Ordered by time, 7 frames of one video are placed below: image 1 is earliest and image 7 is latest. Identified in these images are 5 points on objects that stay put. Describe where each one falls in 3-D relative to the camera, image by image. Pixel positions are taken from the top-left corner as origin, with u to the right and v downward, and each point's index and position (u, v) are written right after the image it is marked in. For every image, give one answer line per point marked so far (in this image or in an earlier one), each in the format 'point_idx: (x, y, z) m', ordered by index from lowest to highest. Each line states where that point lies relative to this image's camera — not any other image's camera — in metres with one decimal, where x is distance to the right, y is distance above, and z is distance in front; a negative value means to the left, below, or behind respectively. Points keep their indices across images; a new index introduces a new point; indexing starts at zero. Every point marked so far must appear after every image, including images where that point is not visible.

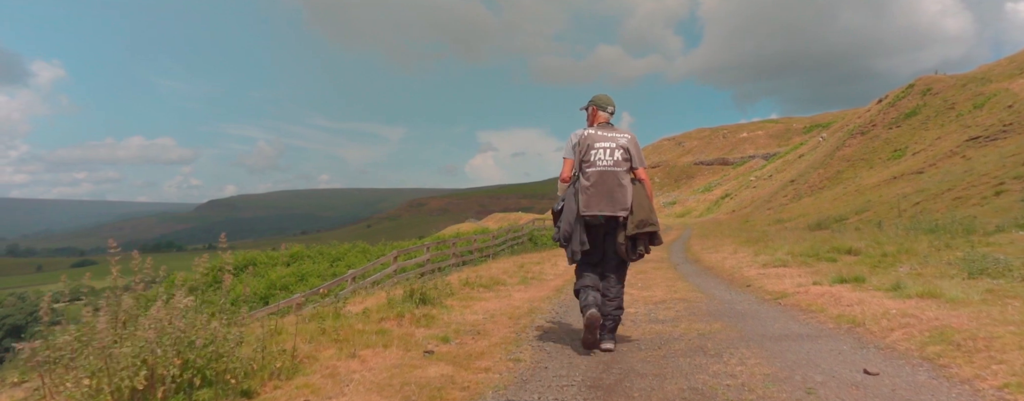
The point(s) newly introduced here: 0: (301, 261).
0: (-7.8, -2.3, +18.5) m
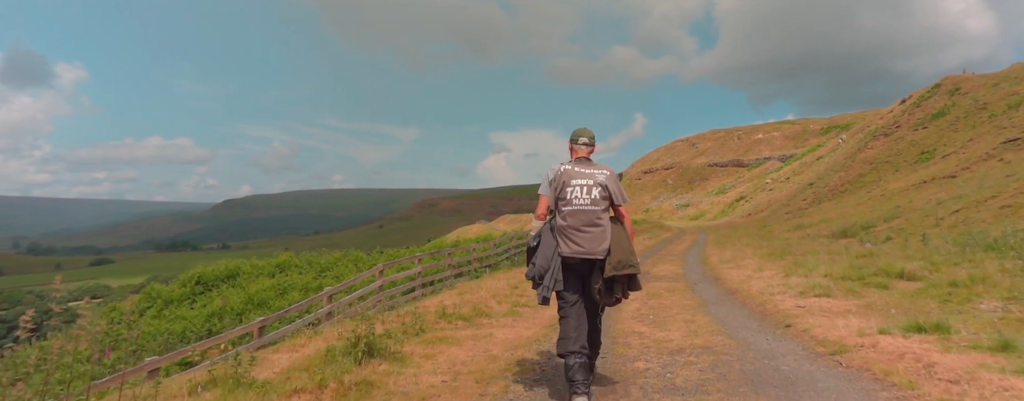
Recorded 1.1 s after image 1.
0: (-7.7, -2.5, +17.3) m
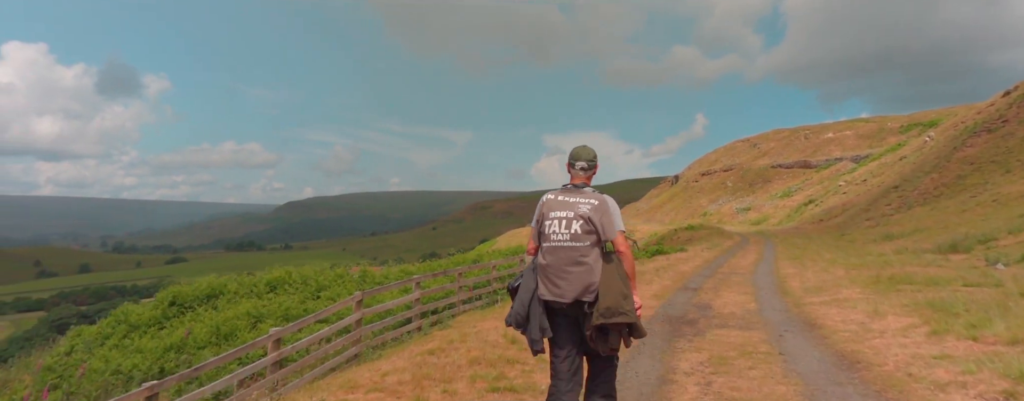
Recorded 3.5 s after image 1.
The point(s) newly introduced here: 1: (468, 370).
0: (-7.0, -2.8, +15.0) m
1: (-0.5, -1.9, +5.7) m
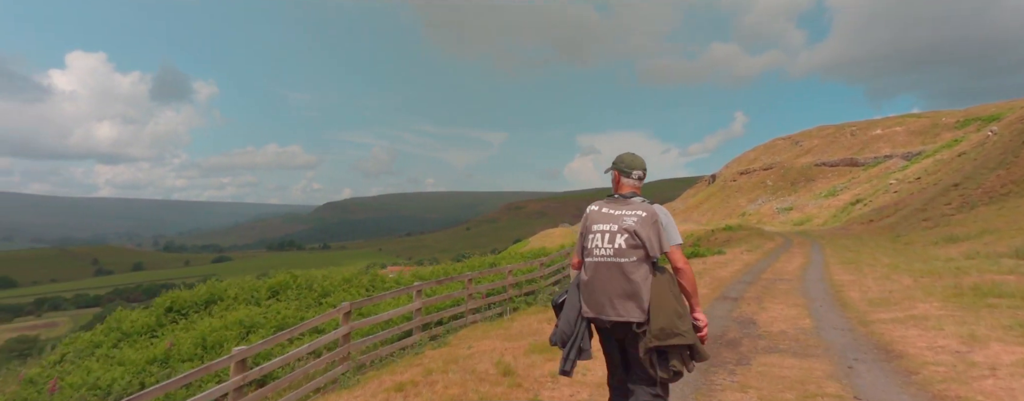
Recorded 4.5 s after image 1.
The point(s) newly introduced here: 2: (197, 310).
0: (-6.5, -2.7, +14.1) m
1: (-0.6, -1.9, +4.4) m
2: (-8.5, -3.0, +13.4) m
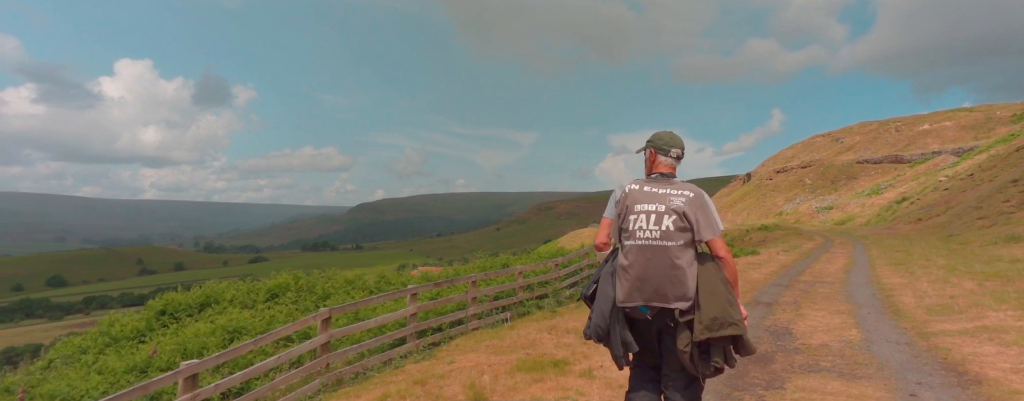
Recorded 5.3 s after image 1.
0: (-6.3, -2.7, +13.4) m
1: (-1.0, -1.8, +3.4) m
2: (-8.3, -2.9, +12.9) m
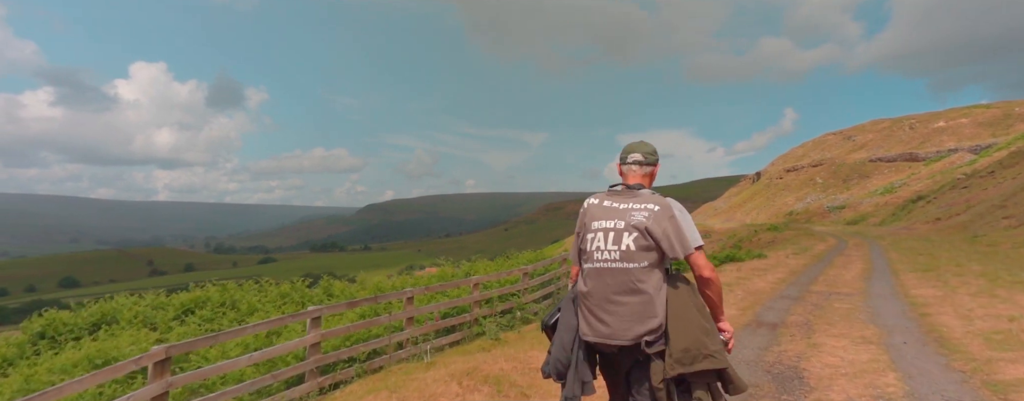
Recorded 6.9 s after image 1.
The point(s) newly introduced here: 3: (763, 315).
0: (-7.3, -2.6, +11.3) m
1: (-2.2, -1.7, +1.2) m
2: (-9.3, -2.9, +10.8) m
3: (+5.4, -2.5, +10.7) m
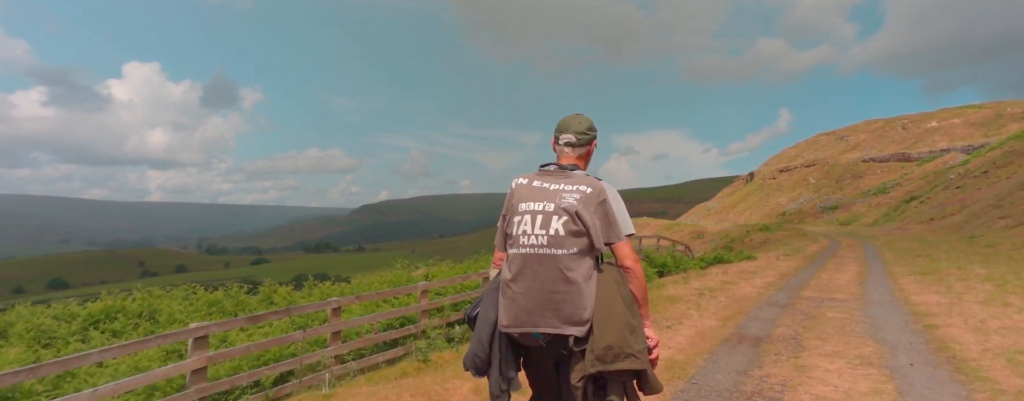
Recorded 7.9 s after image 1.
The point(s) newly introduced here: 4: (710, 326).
0: (-8.3, -2.6, +9.9) m
1: (-3.1, -1.7, -0.2) m
2: (-10.3, -2.8, +9.4) m
3: (+4.5, -2.4, +9.4) m
4: (+3.9, -2.4, +9.5) m
